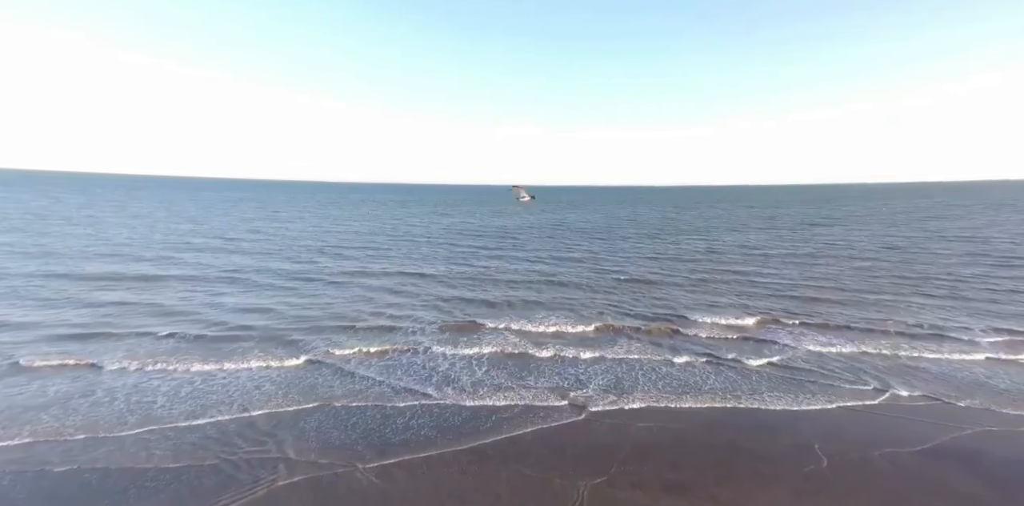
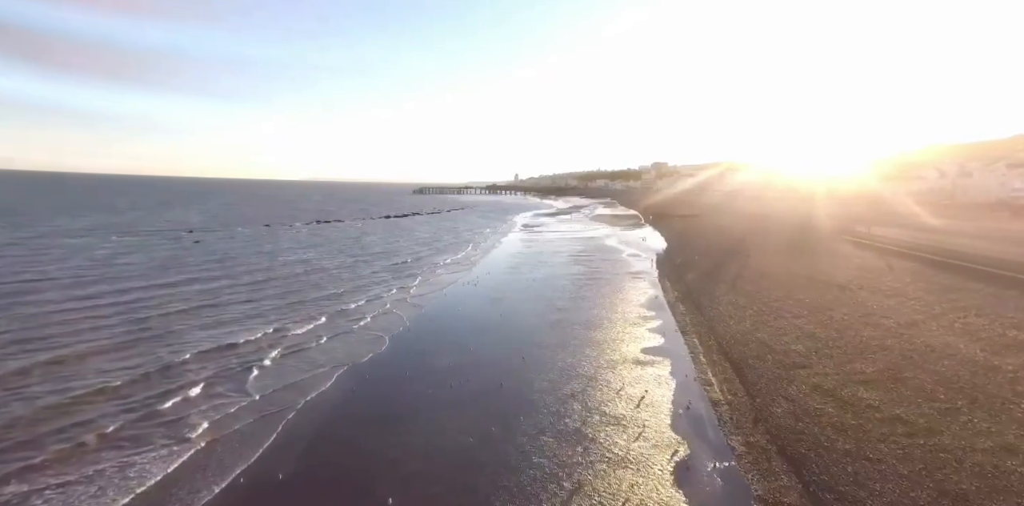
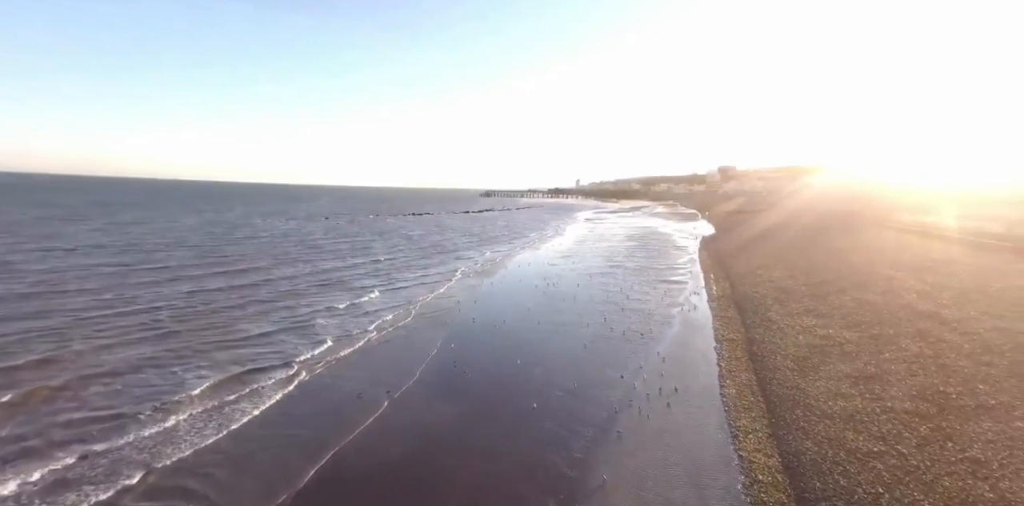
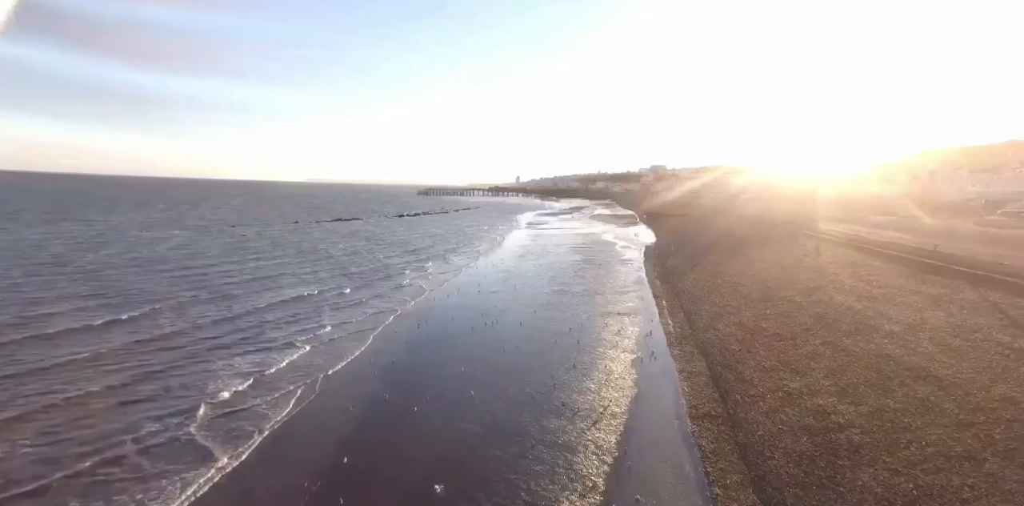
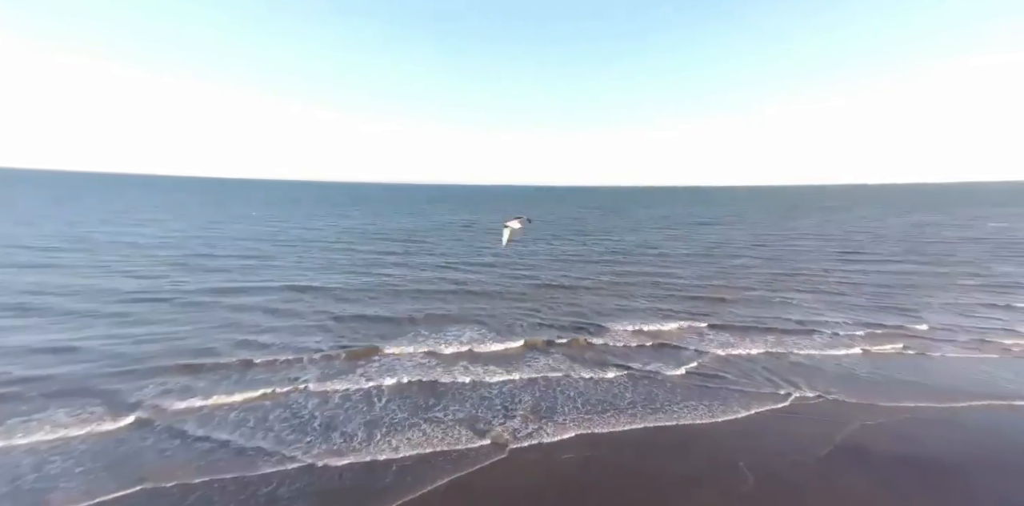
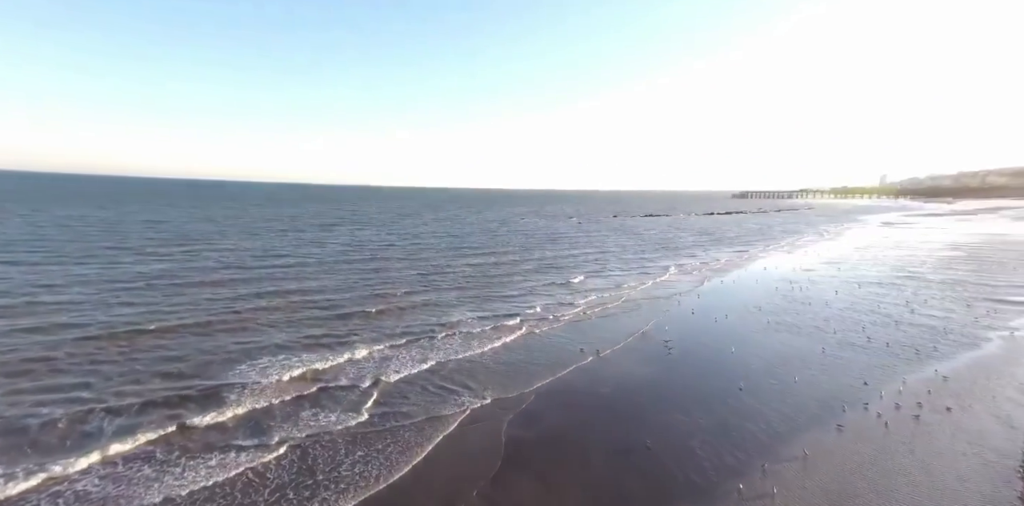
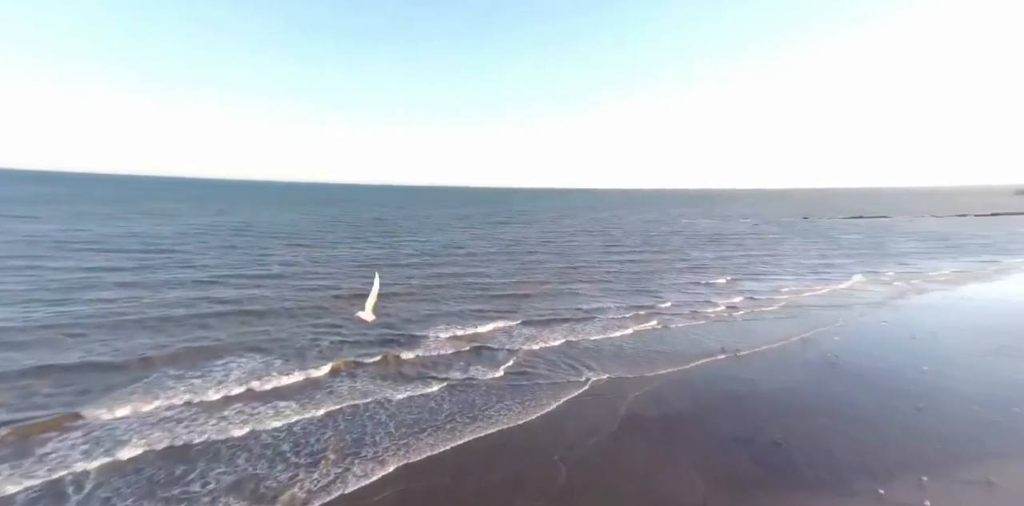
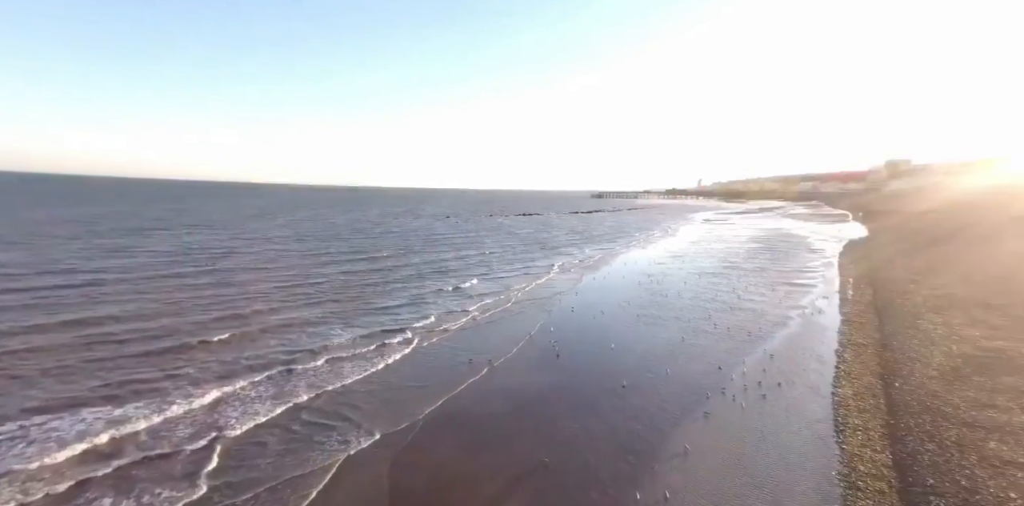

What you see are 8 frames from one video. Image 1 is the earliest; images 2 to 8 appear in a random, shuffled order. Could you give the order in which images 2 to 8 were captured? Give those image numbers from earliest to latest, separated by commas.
5, 7, 6, 8, 3, 4, 2
